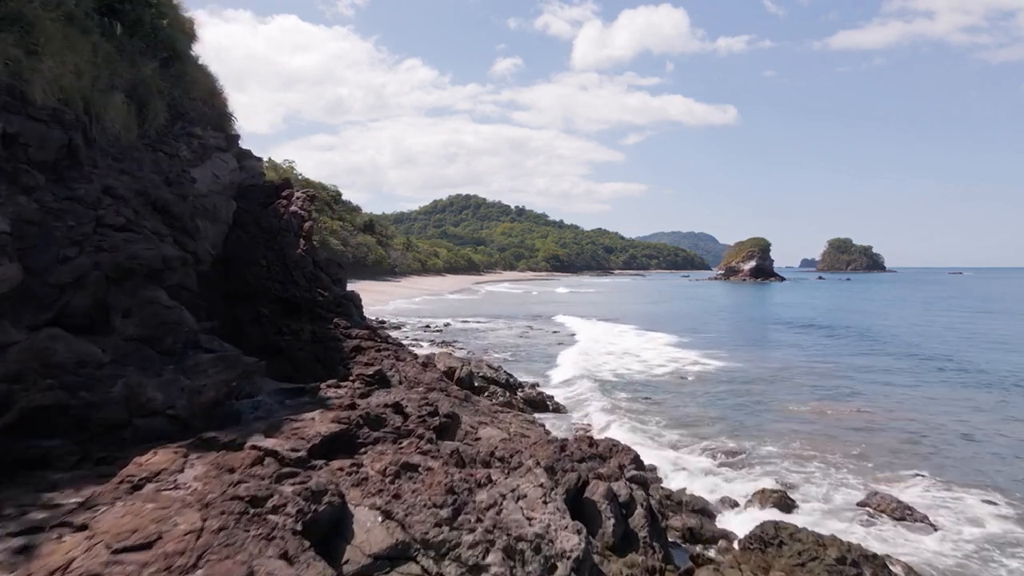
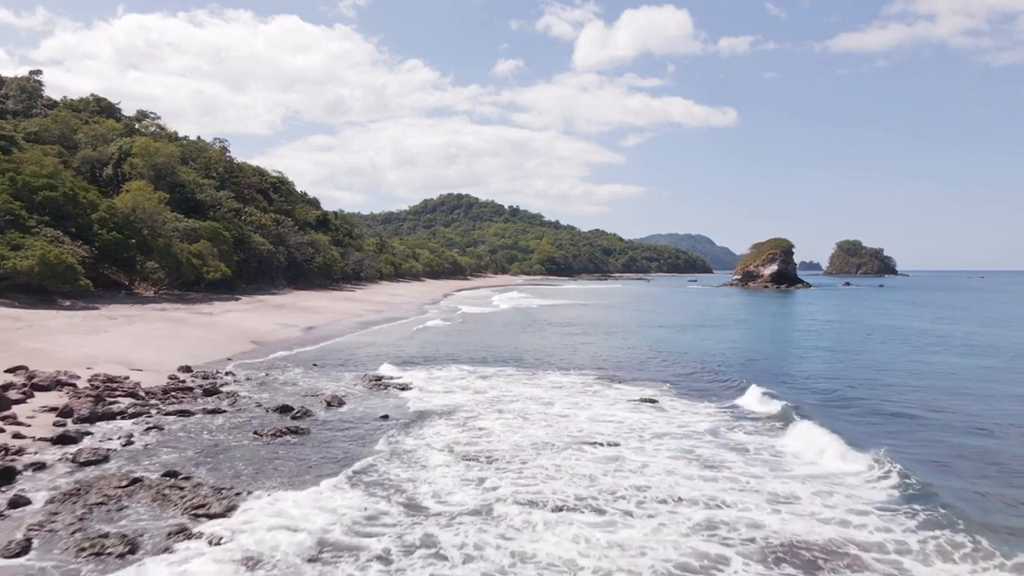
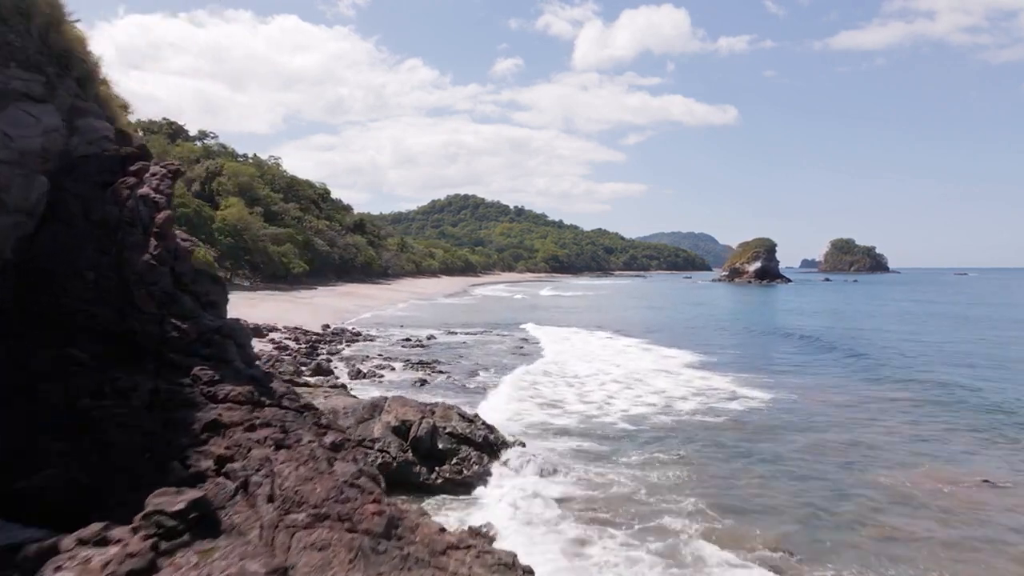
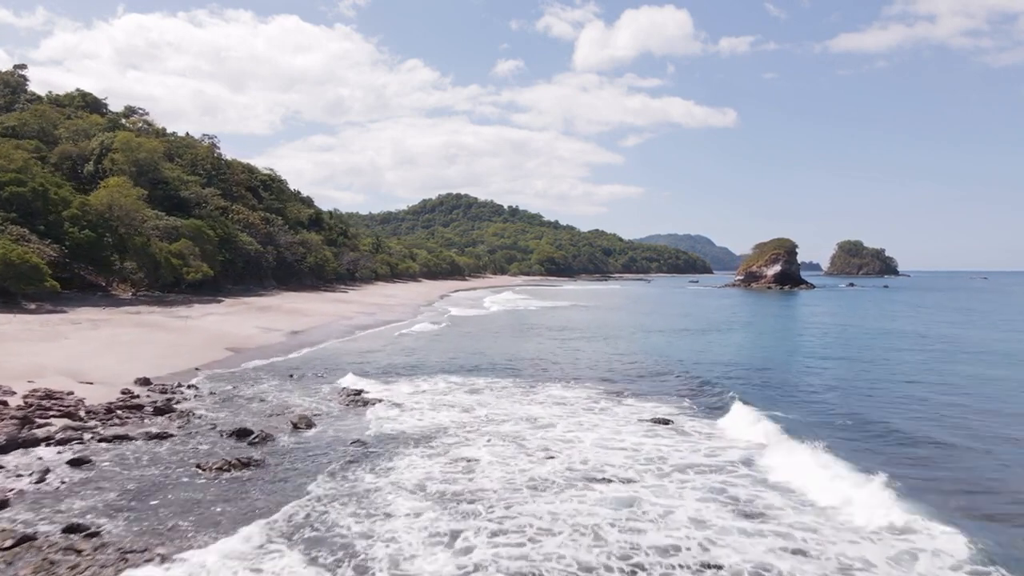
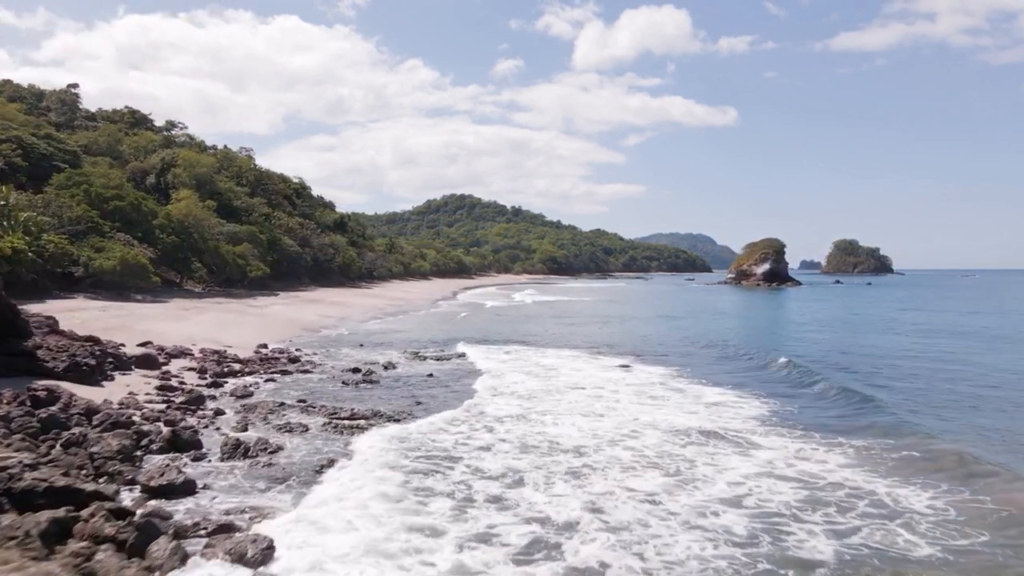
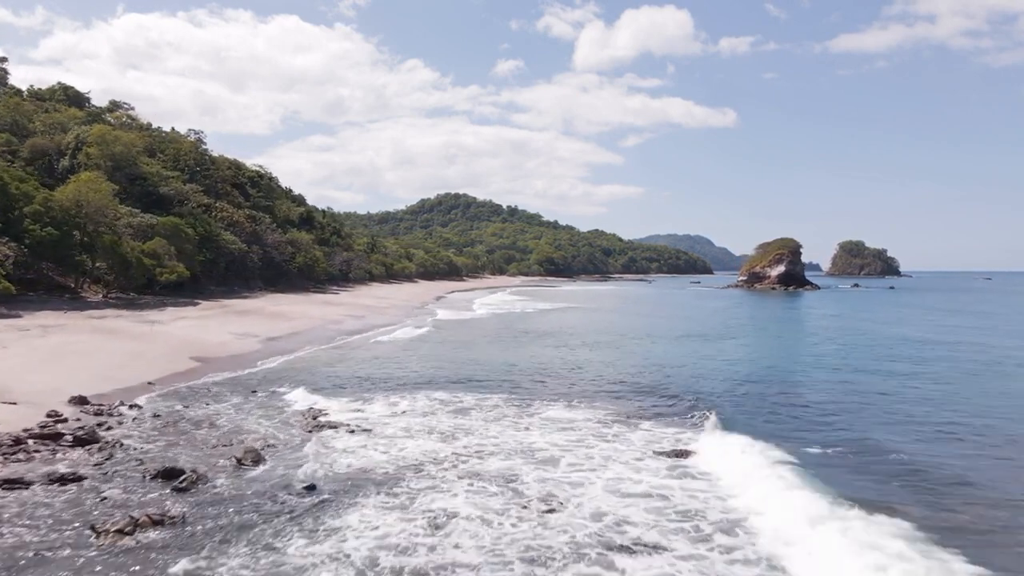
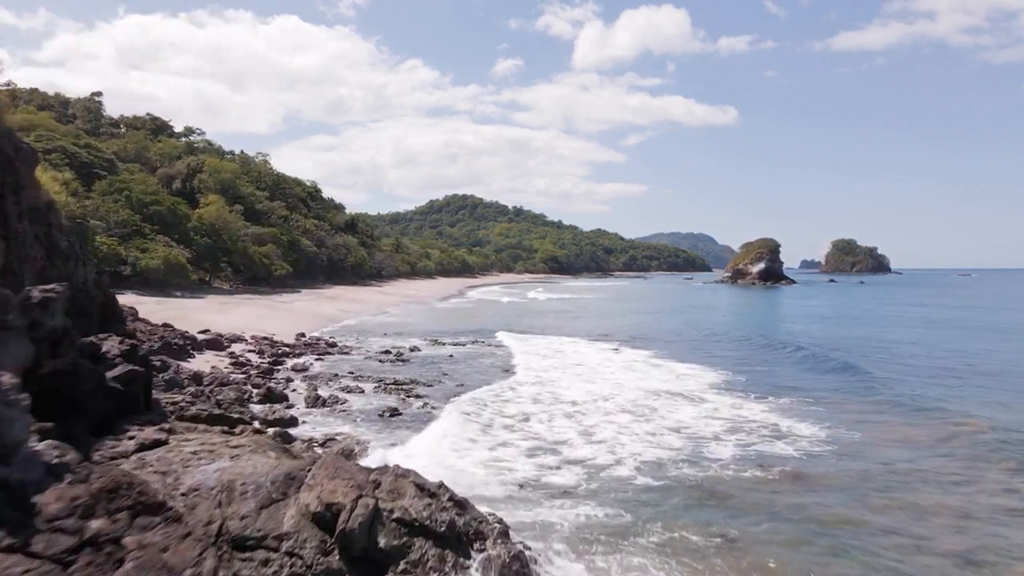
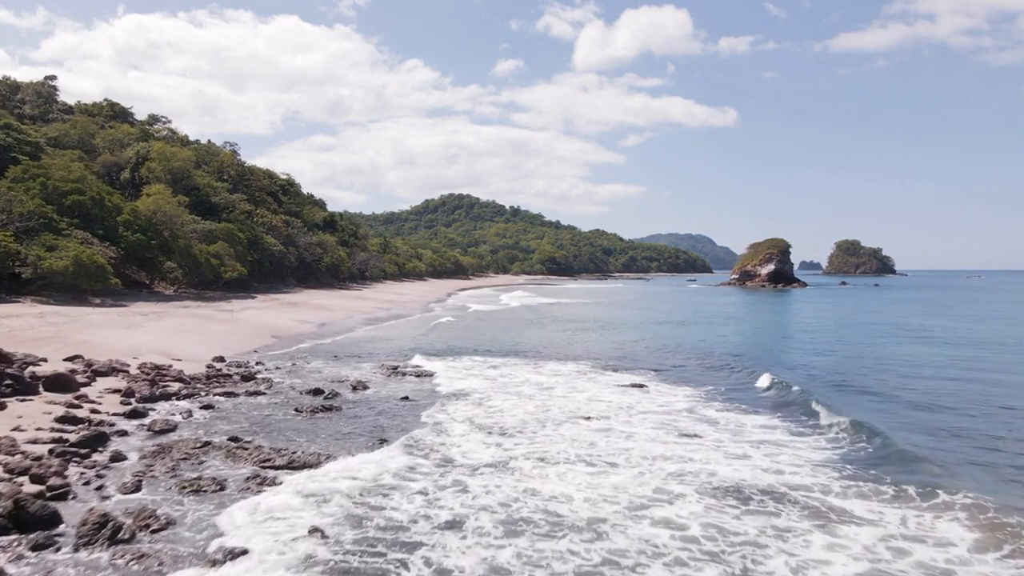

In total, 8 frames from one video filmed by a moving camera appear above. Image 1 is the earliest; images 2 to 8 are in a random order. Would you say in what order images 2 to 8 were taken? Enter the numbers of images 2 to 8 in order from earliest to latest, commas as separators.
3, 7, 5, 8, 2, 4, 6
